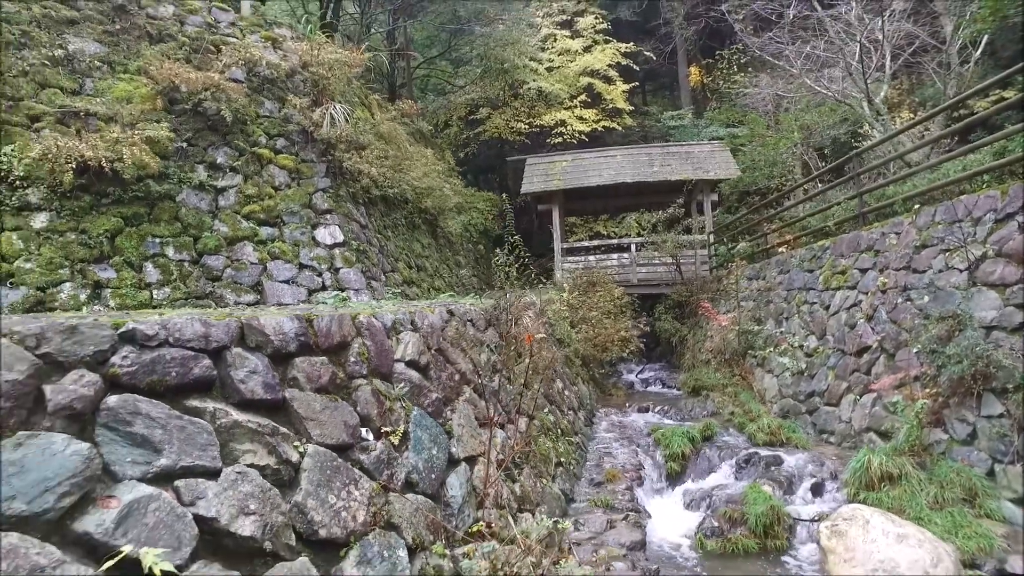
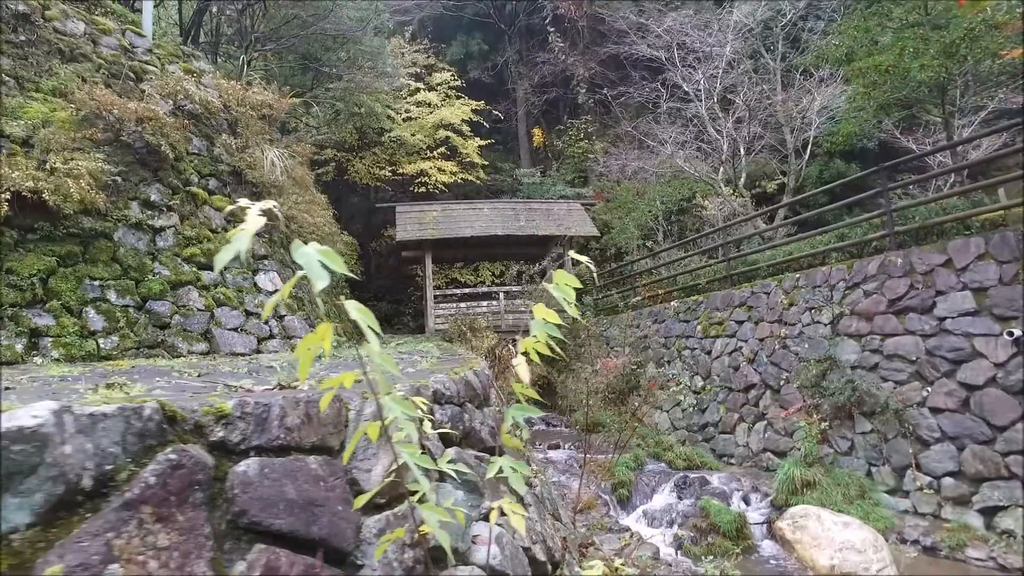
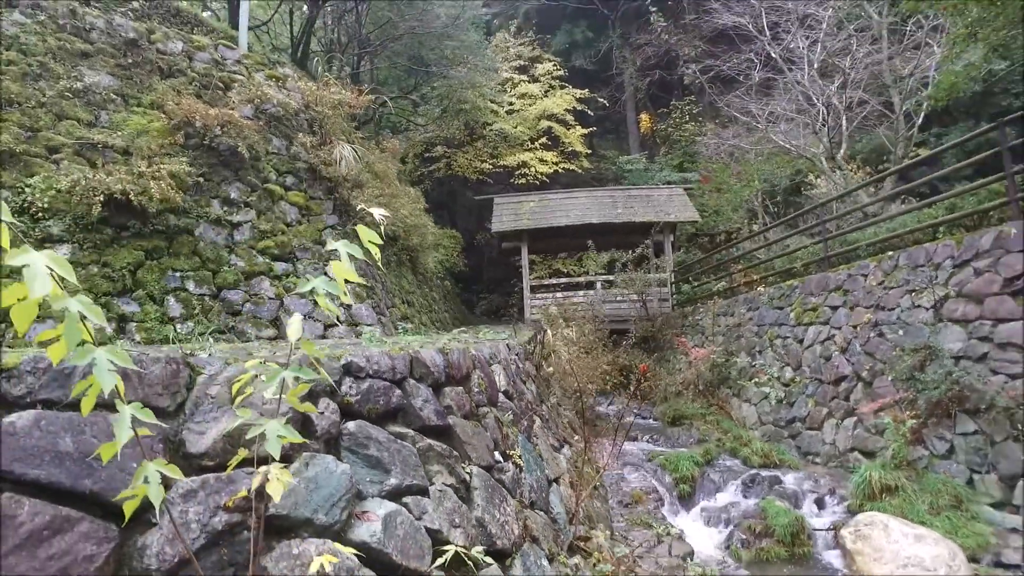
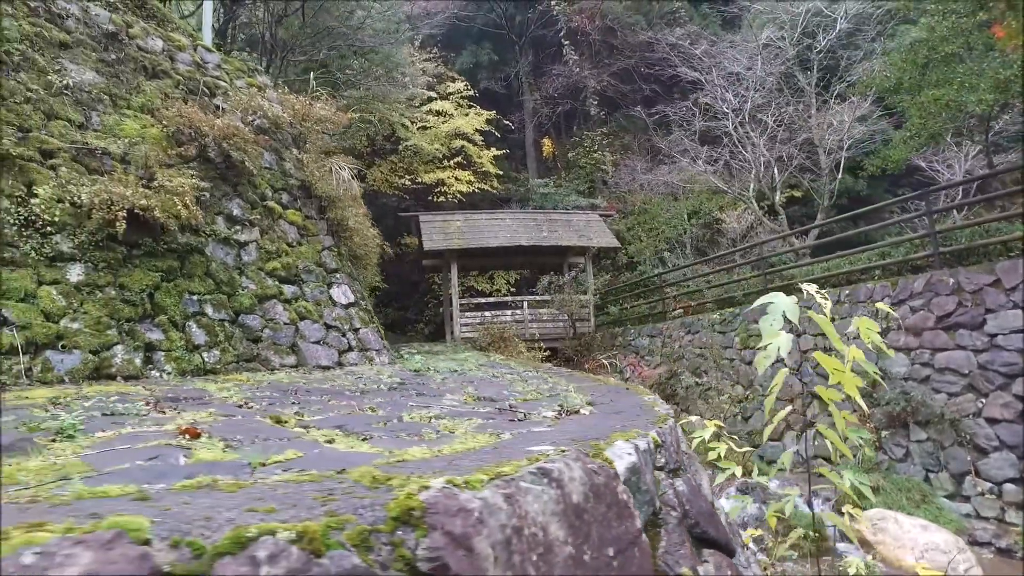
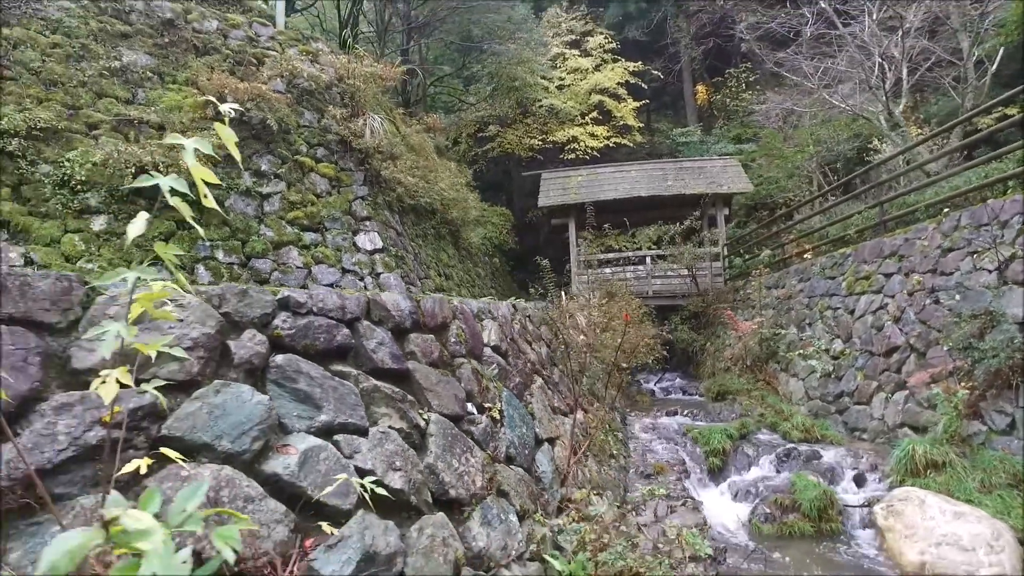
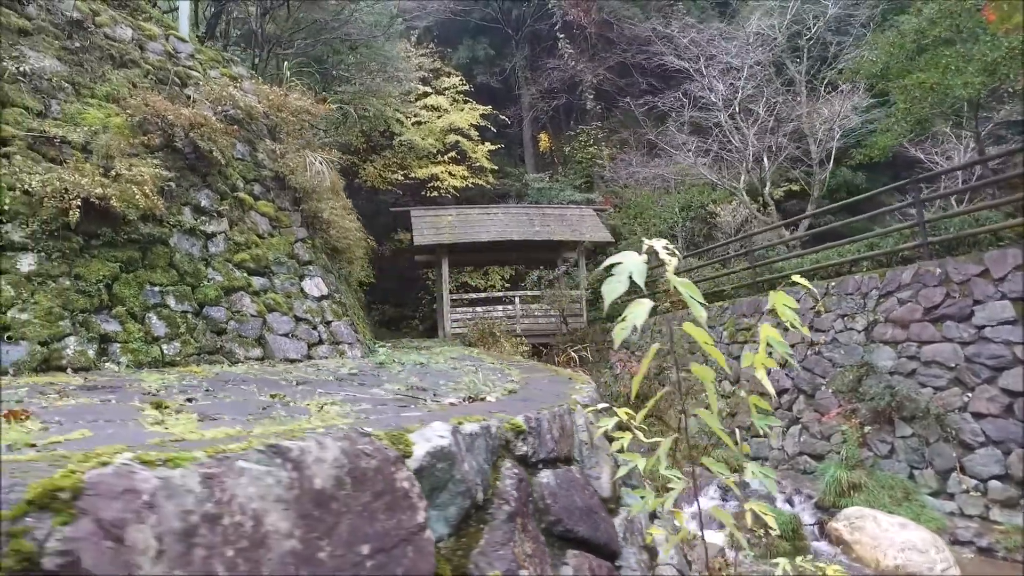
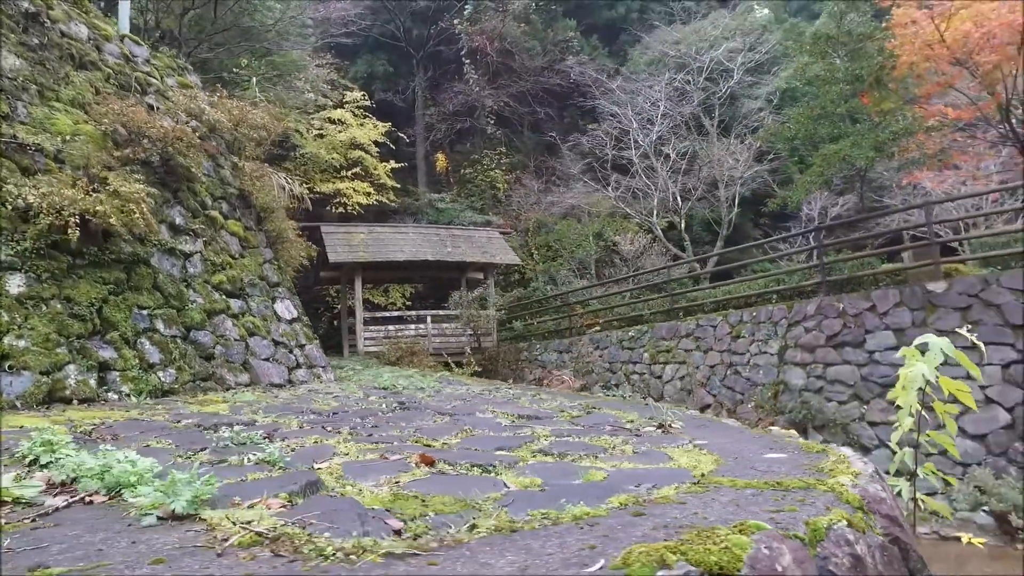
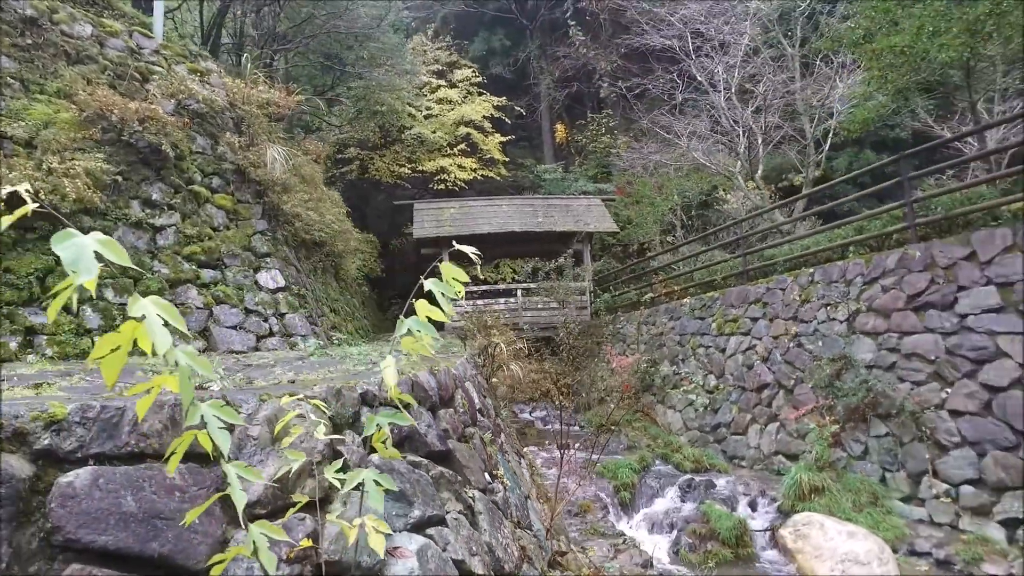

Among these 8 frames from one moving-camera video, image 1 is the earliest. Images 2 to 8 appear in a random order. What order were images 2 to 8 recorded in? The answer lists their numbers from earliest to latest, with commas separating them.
5, 3, 8, 2, 6, 4, 7
